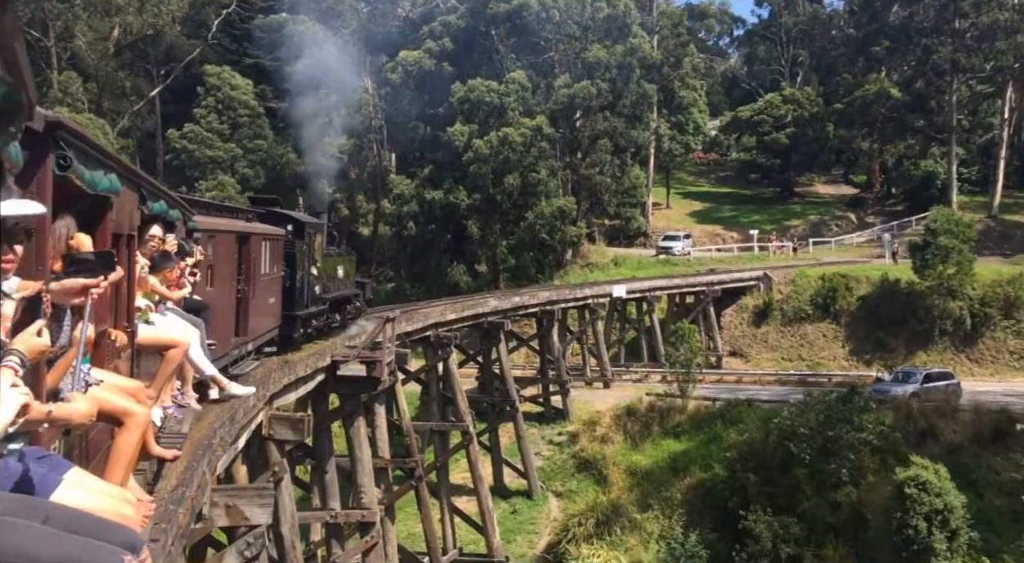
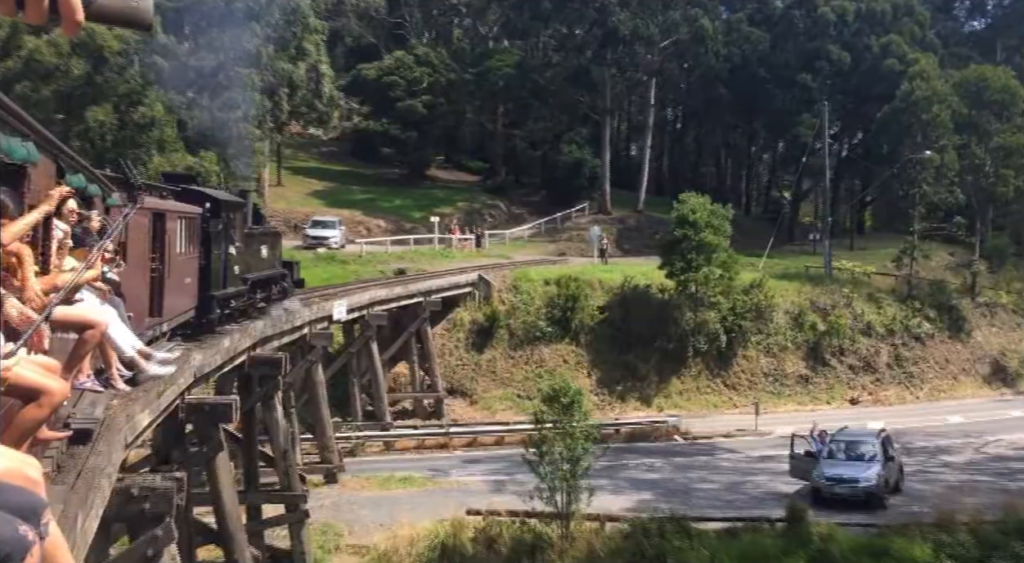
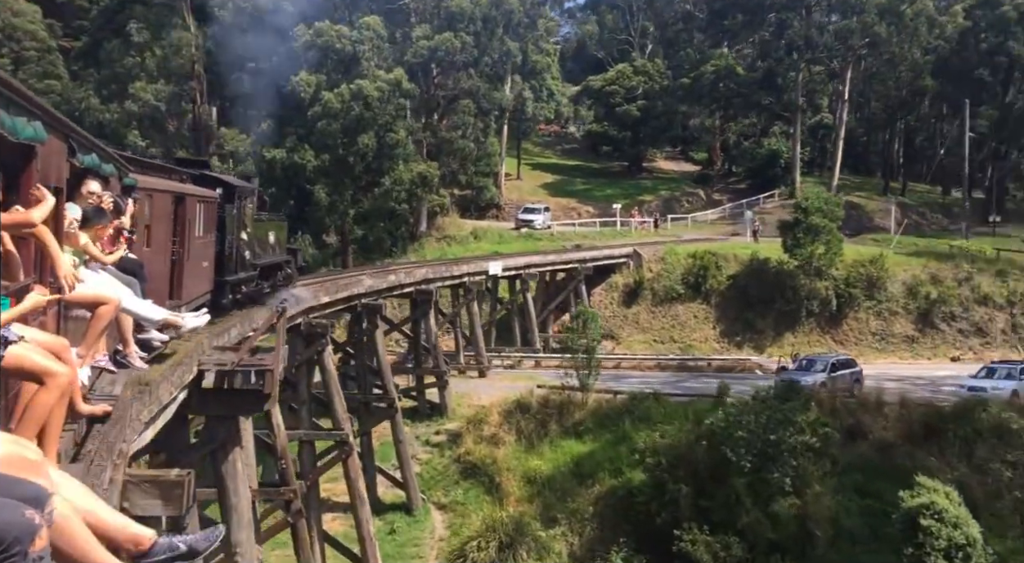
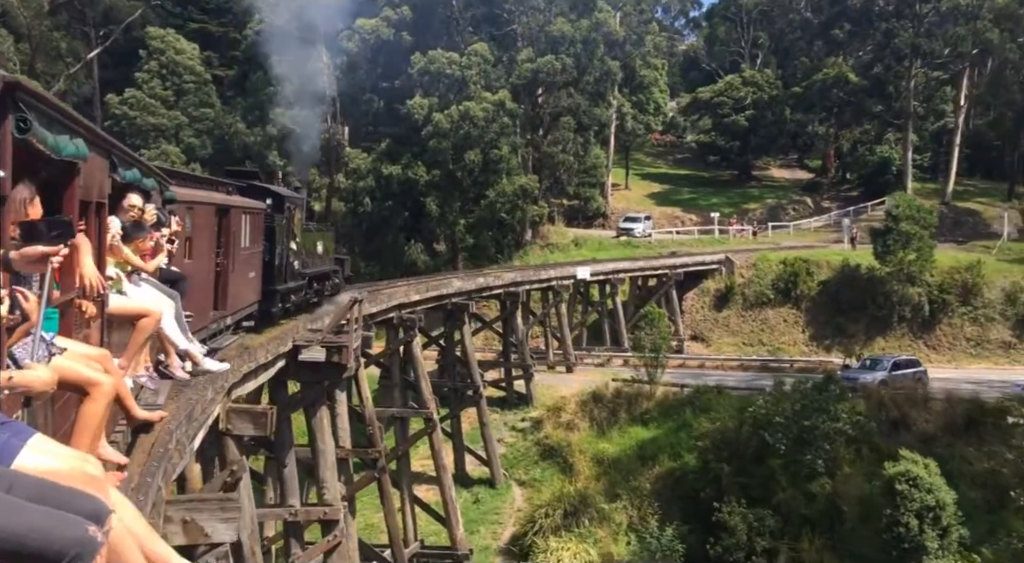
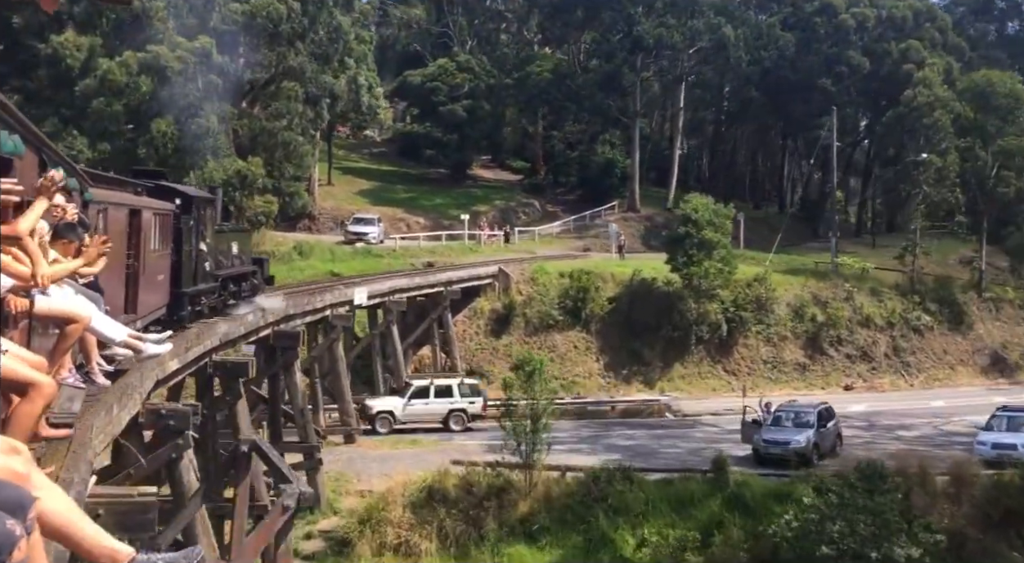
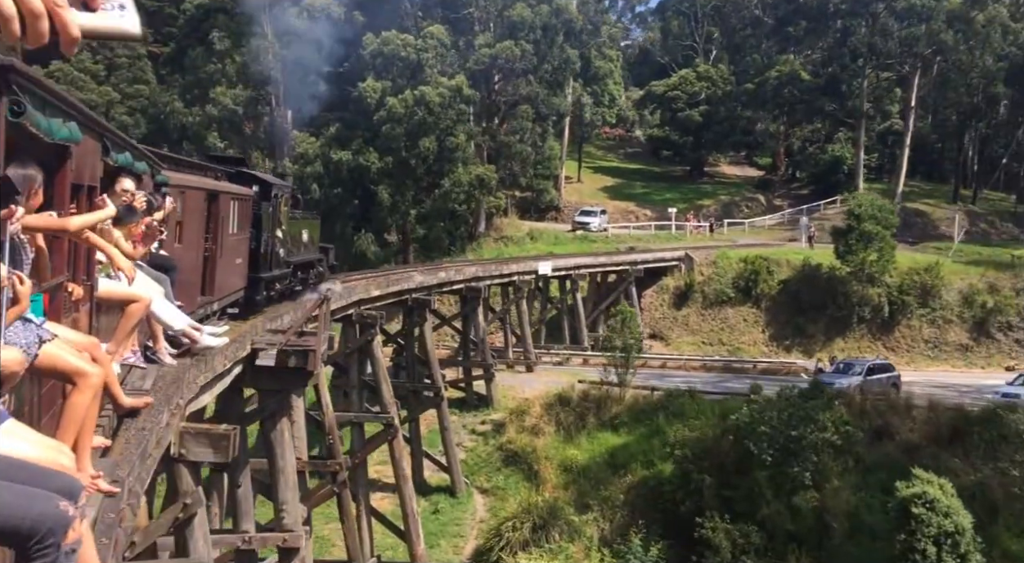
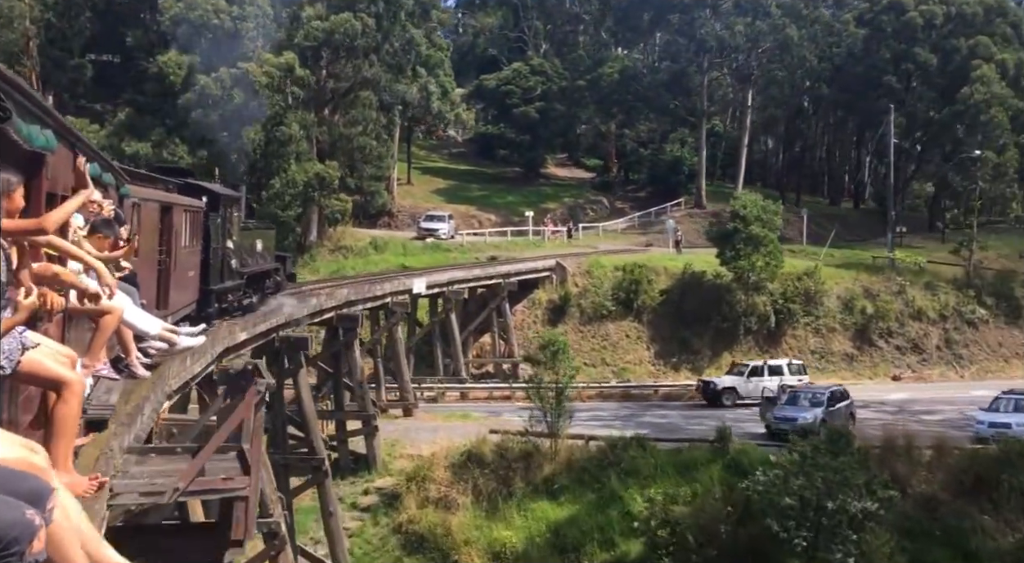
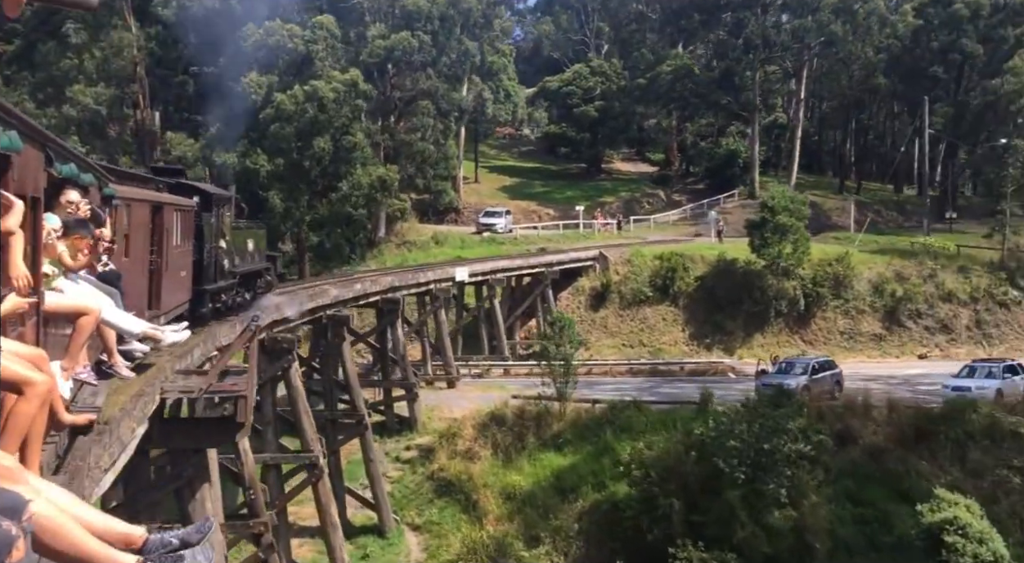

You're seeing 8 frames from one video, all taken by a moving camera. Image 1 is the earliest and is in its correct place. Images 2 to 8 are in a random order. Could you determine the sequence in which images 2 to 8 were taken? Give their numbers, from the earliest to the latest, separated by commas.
4, 6, 3, 8, 7, 5, 2
